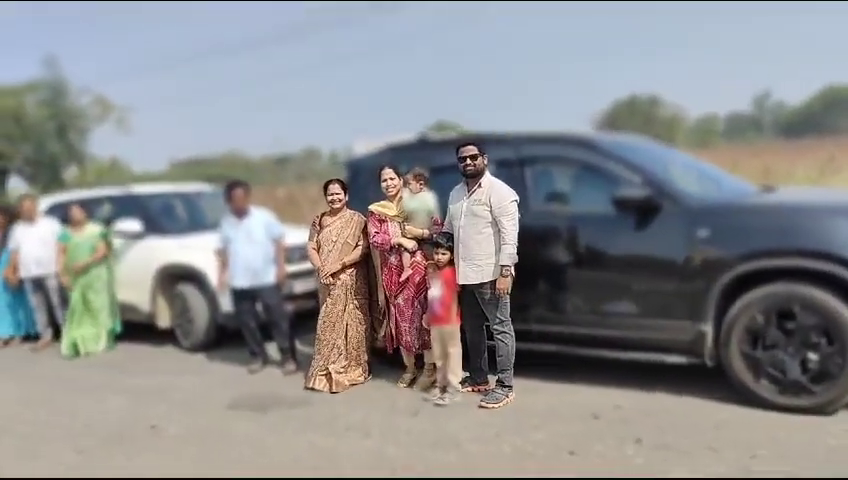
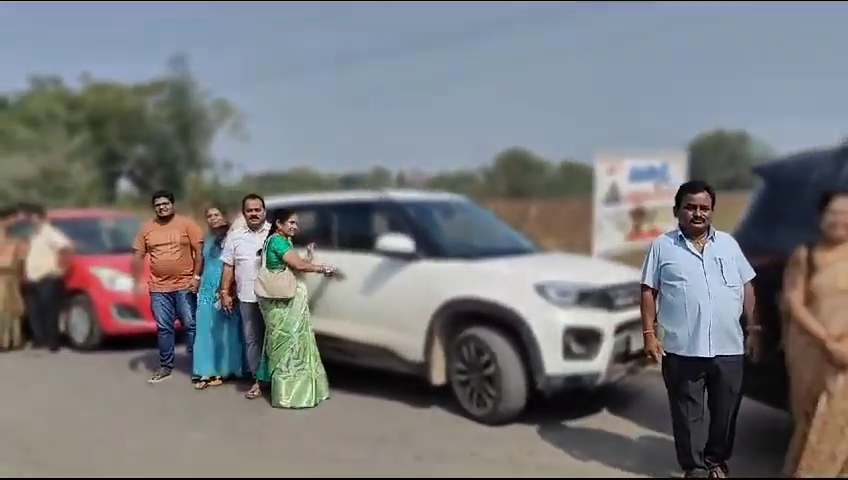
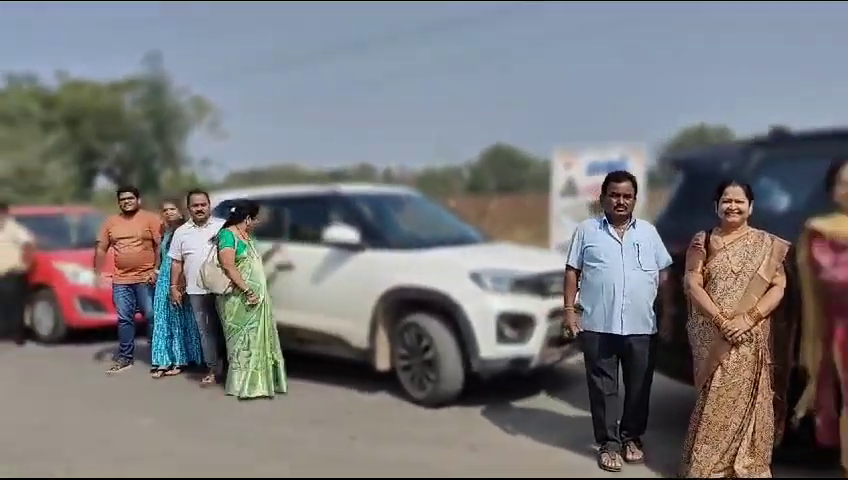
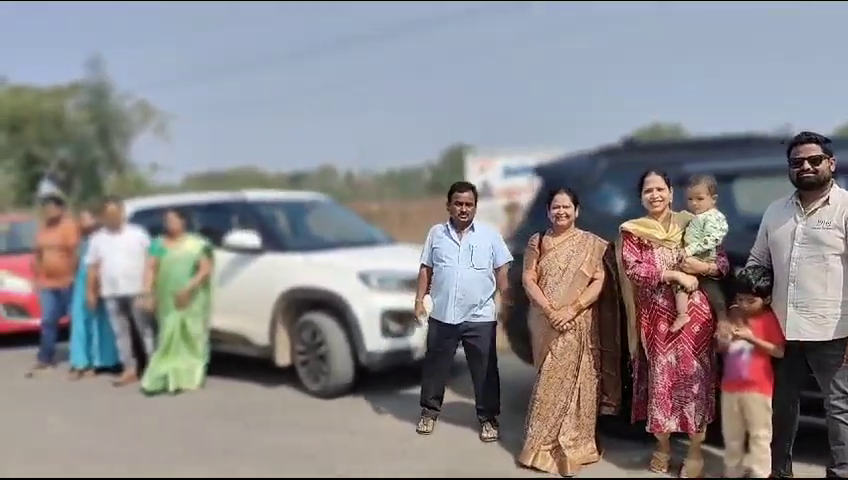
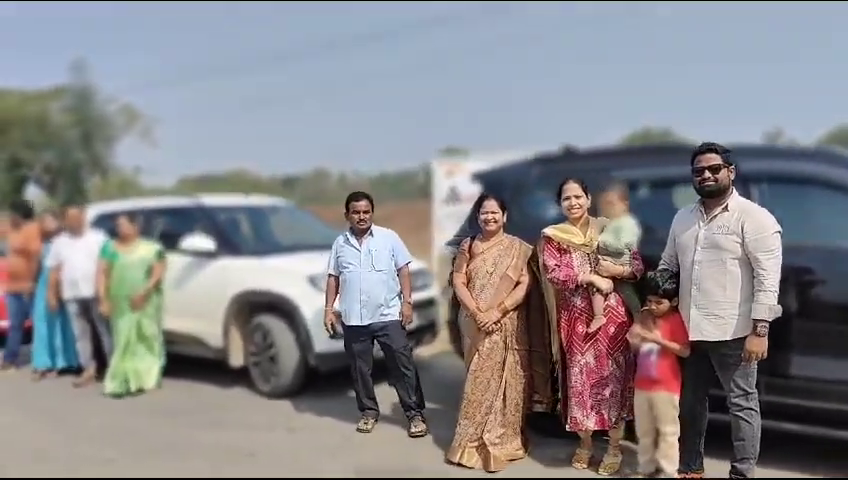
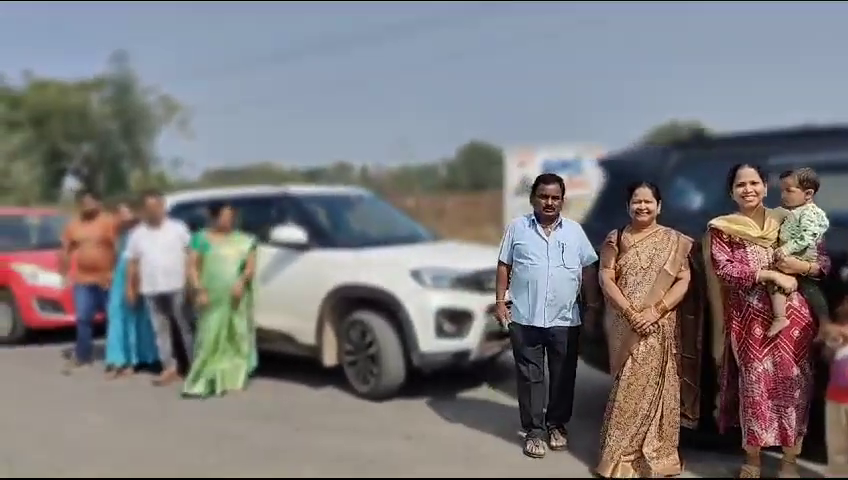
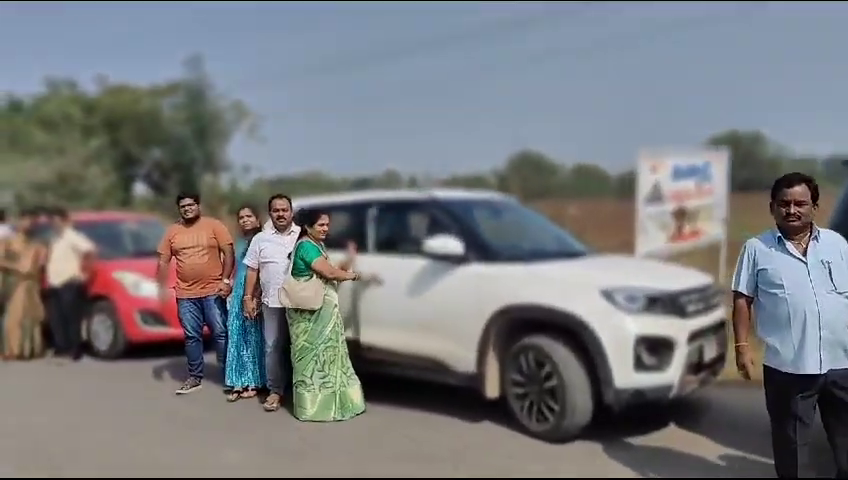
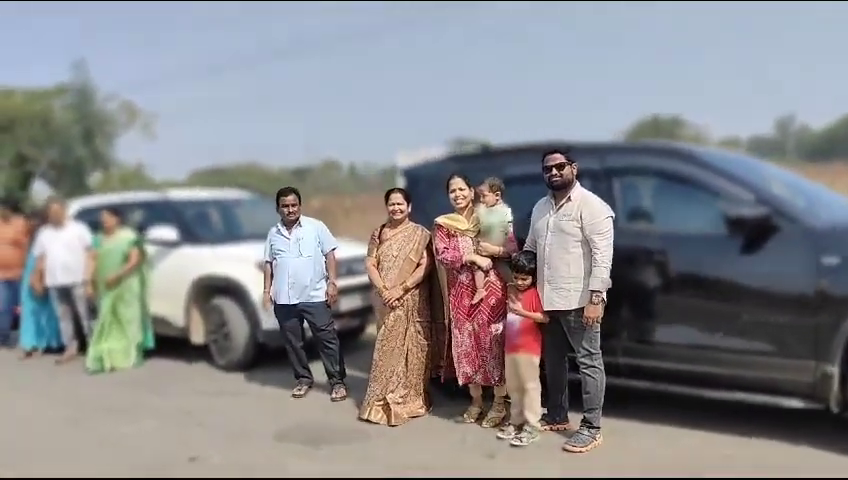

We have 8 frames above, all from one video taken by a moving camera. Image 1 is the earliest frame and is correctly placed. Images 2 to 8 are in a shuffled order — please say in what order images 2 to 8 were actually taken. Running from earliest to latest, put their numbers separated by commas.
8, 5, 4, 6, 3, 2, 7
